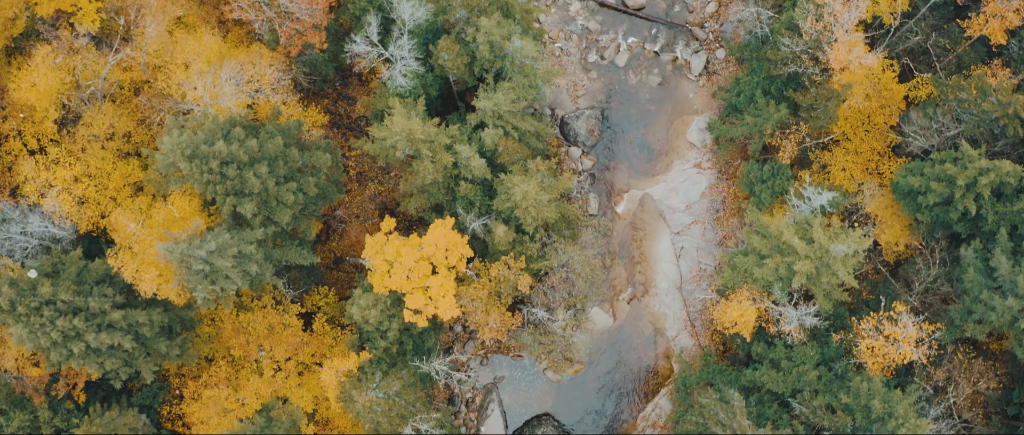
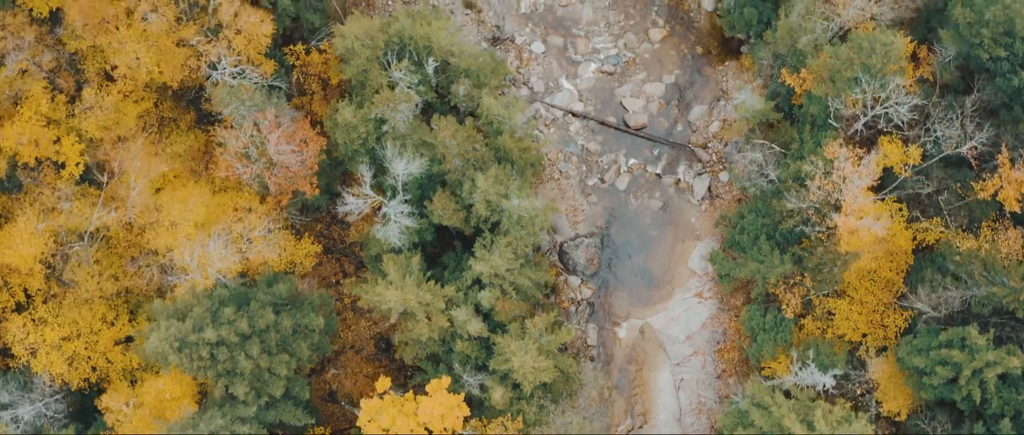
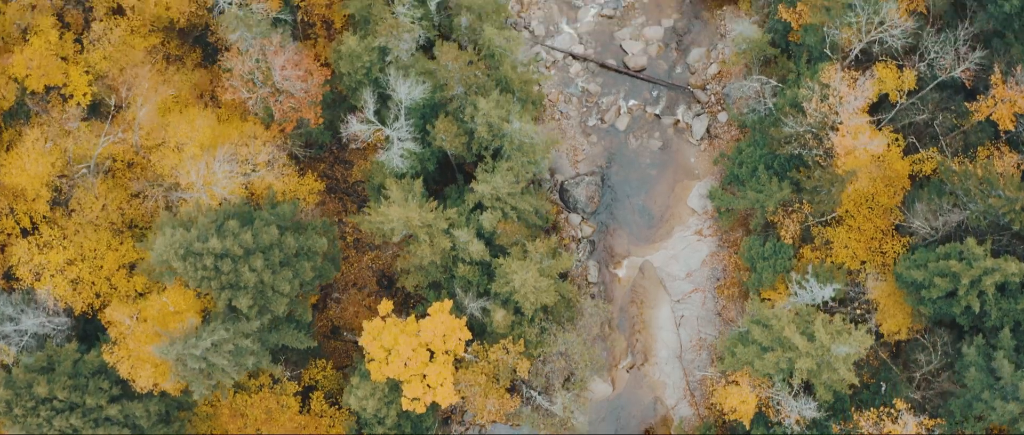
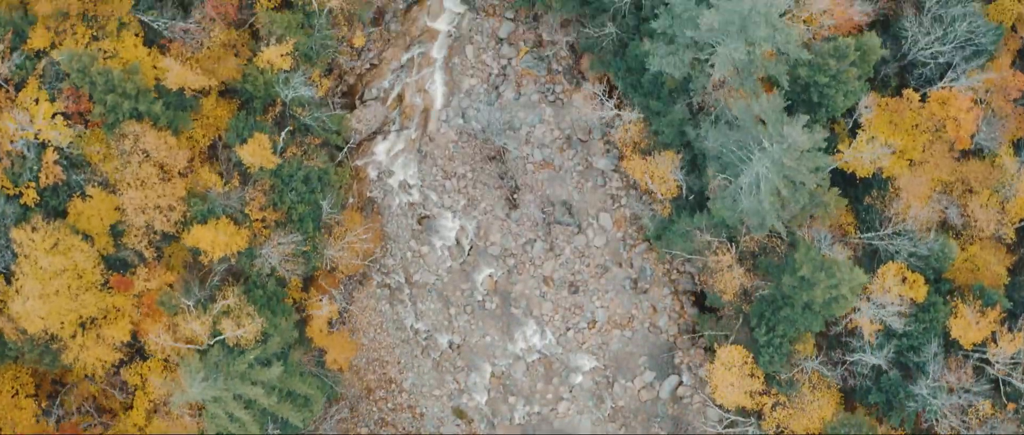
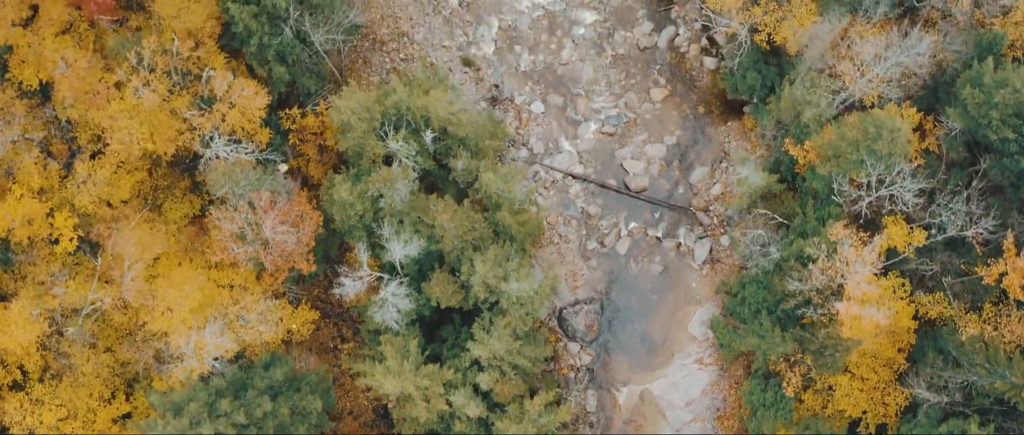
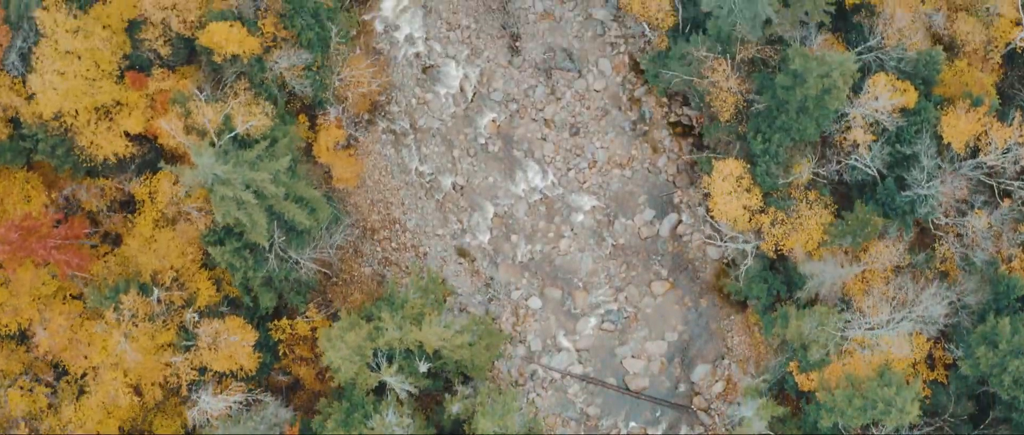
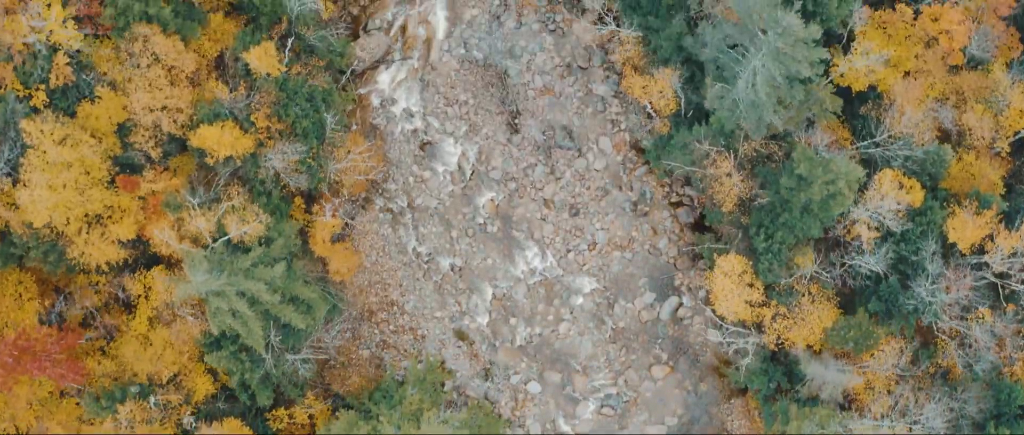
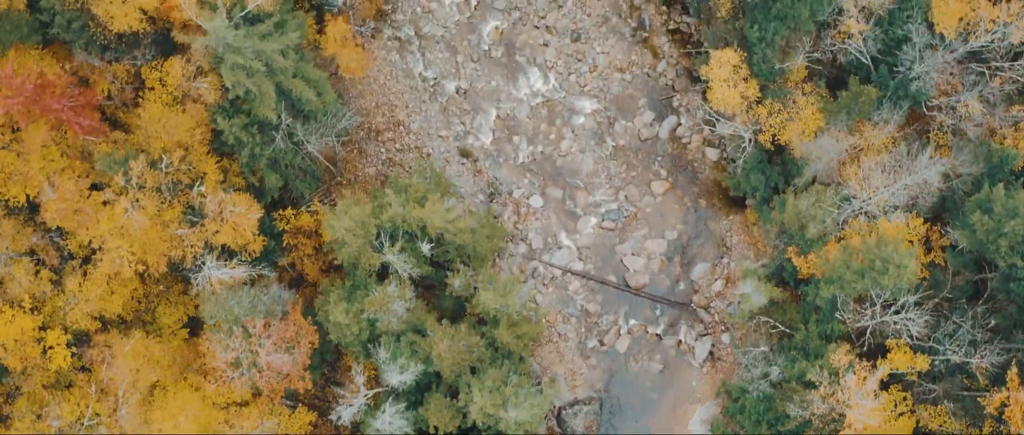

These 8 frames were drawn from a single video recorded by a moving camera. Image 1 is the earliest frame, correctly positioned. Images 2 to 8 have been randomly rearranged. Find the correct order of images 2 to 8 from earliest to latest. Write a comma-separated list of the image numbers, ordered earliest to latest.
3, 2, 5, 8, 6, 7, 4
